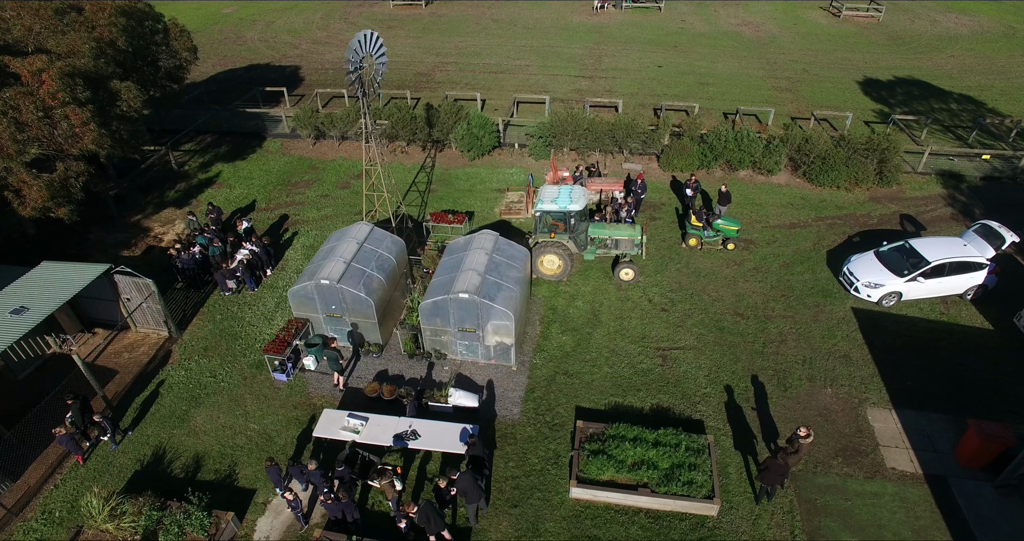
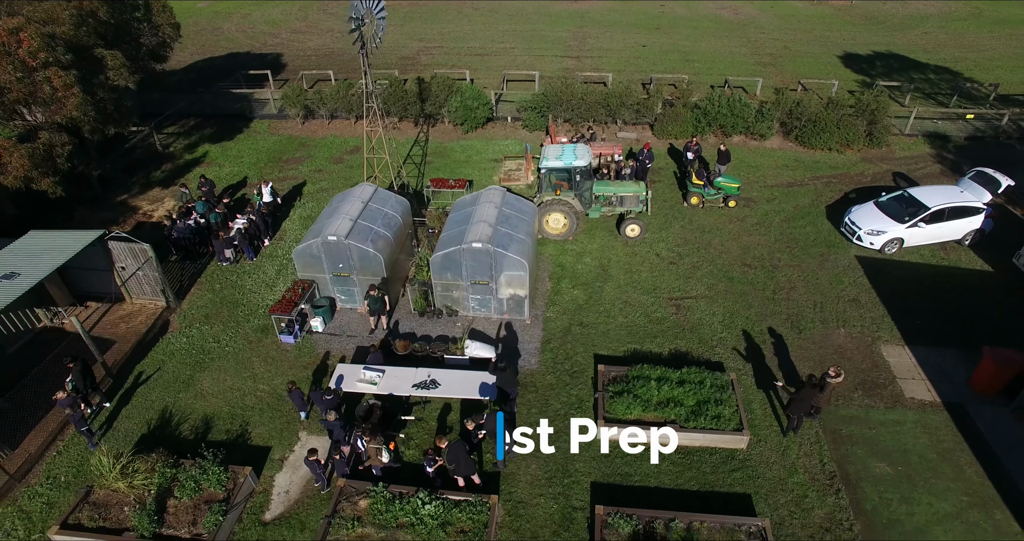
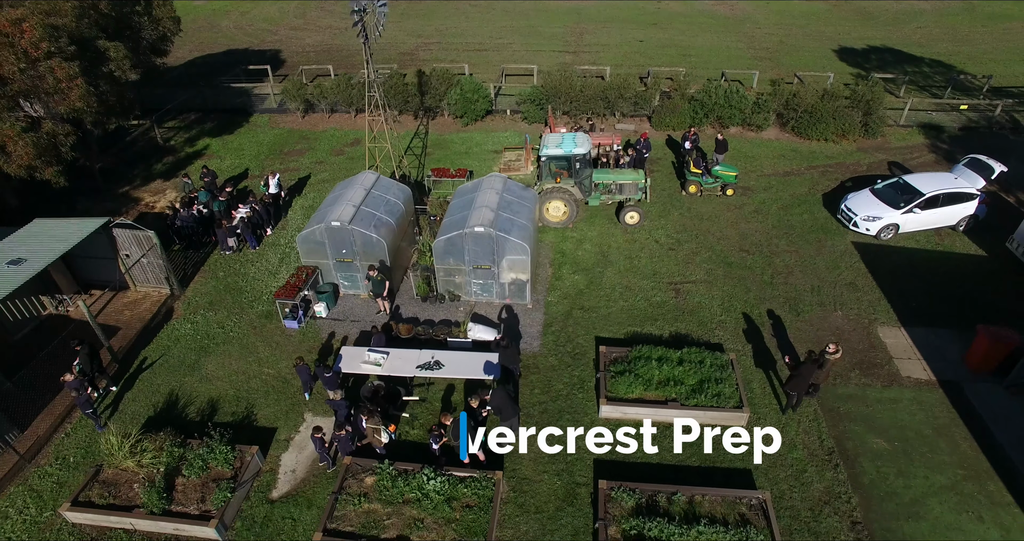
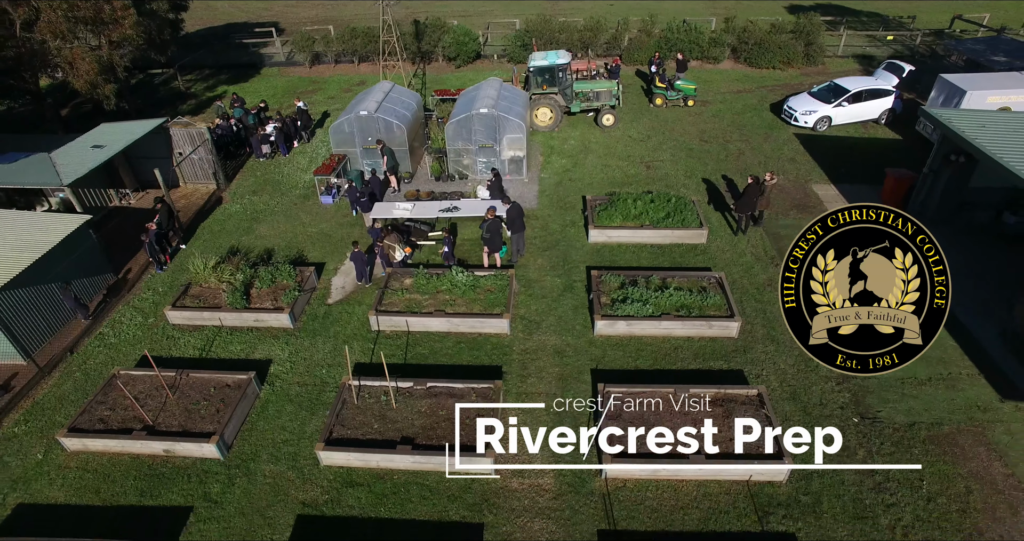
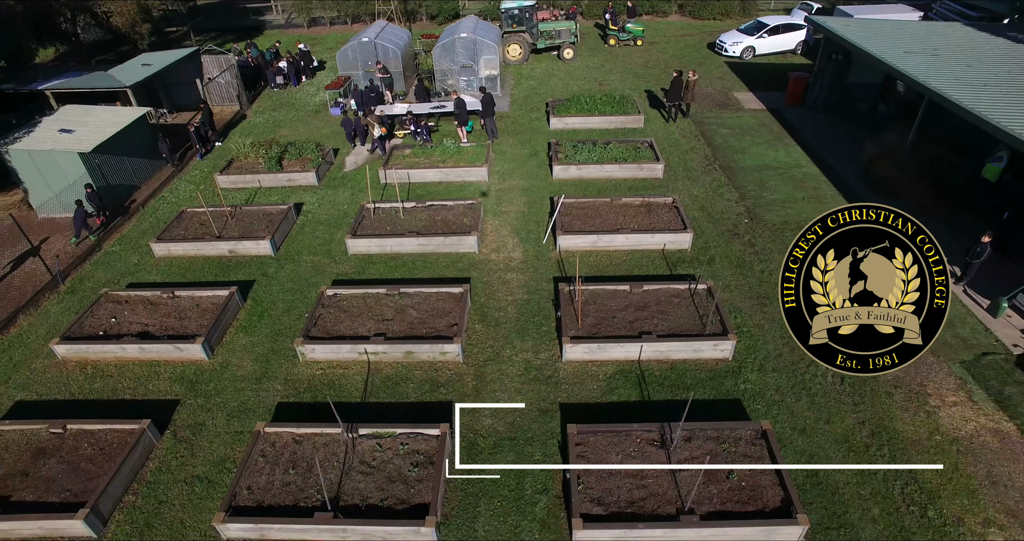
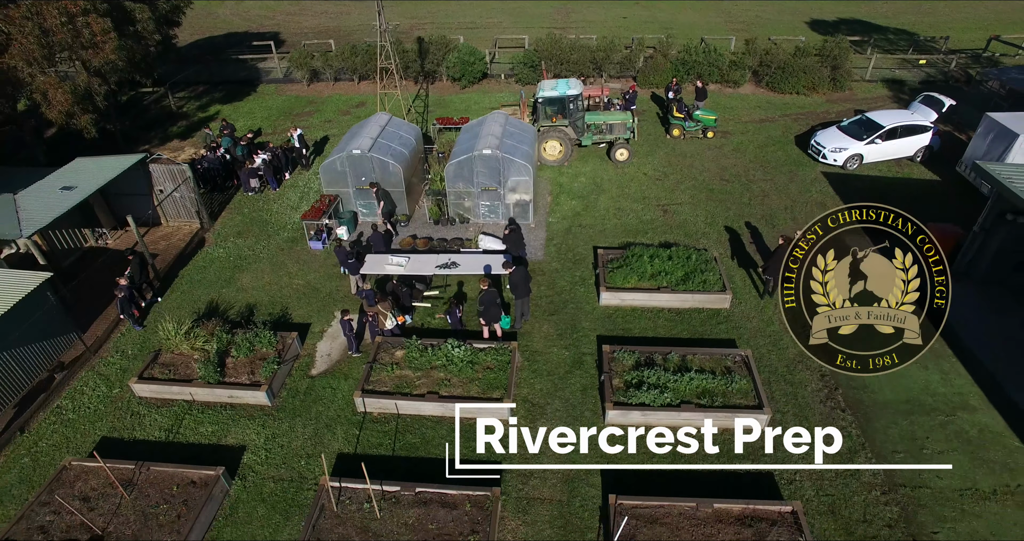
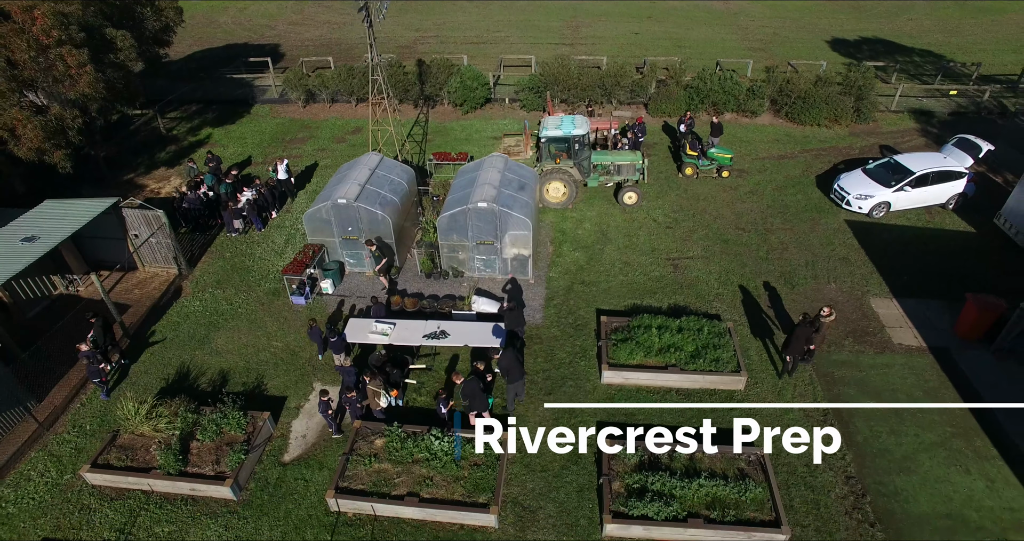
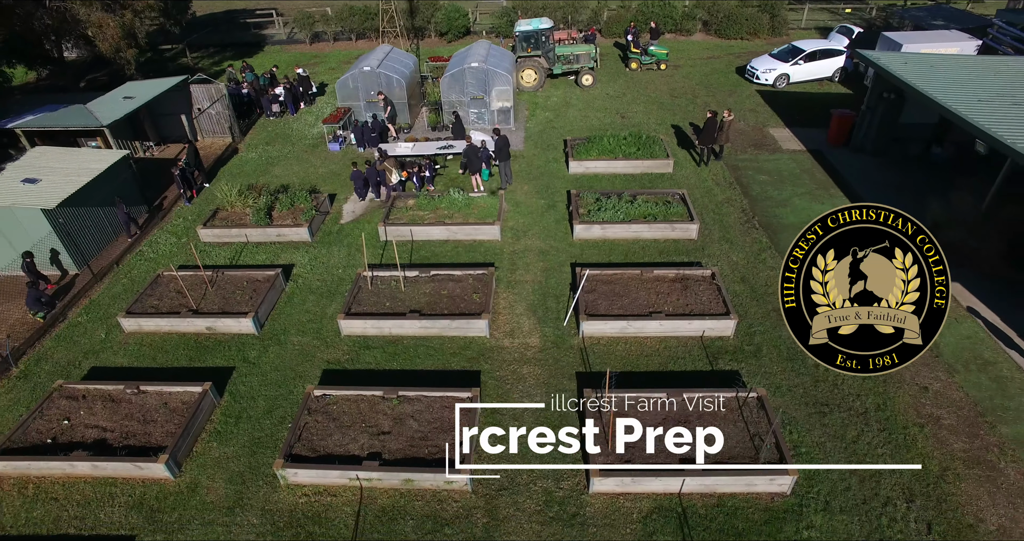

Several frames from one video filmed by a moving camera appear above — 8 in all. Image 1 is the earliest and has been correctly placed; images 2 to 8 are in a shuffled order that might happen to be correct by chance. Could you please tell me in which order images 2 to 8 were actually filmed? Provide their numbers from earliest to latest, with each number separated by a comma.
2, 3, 7, 6, 4, 8, 5
